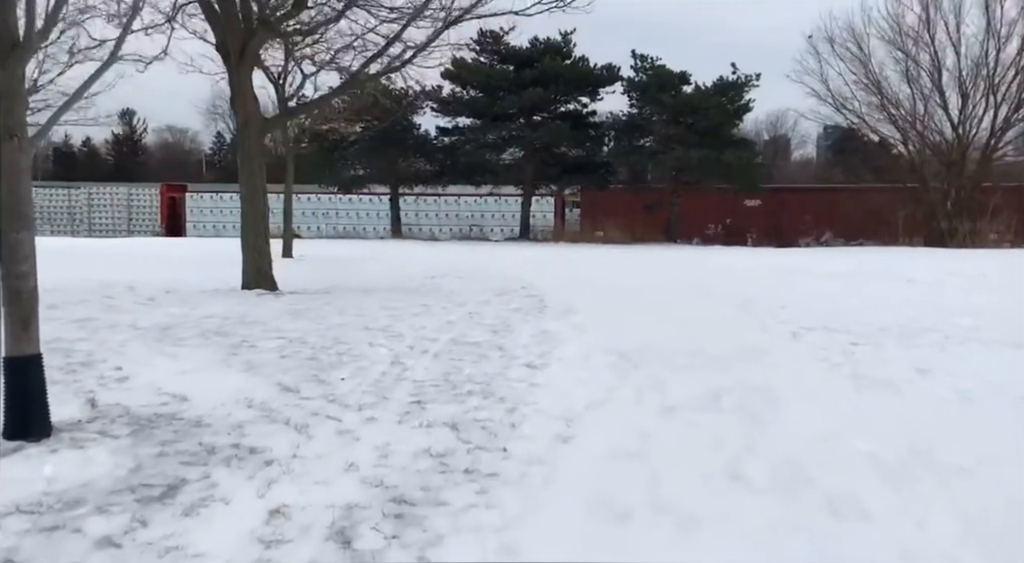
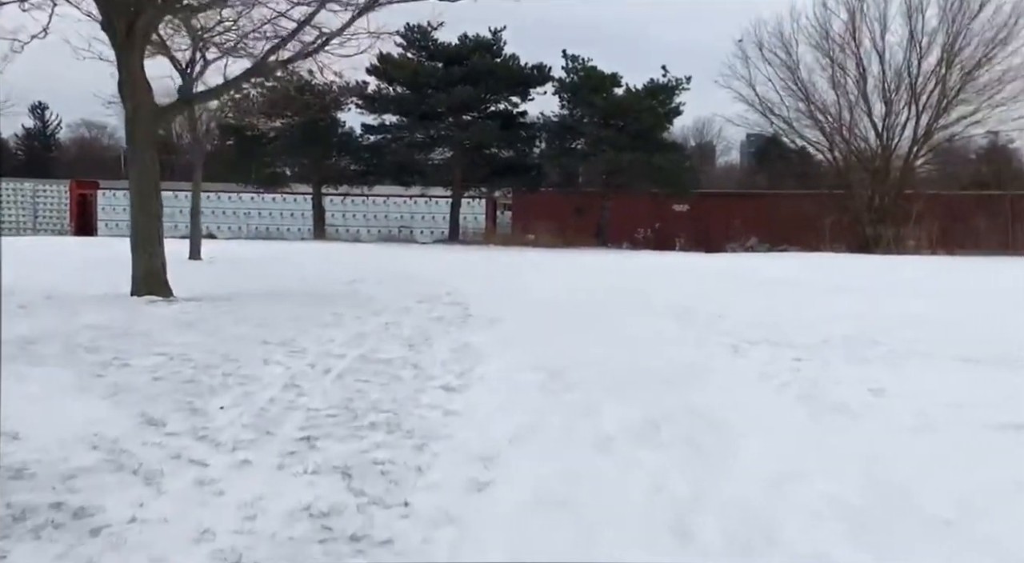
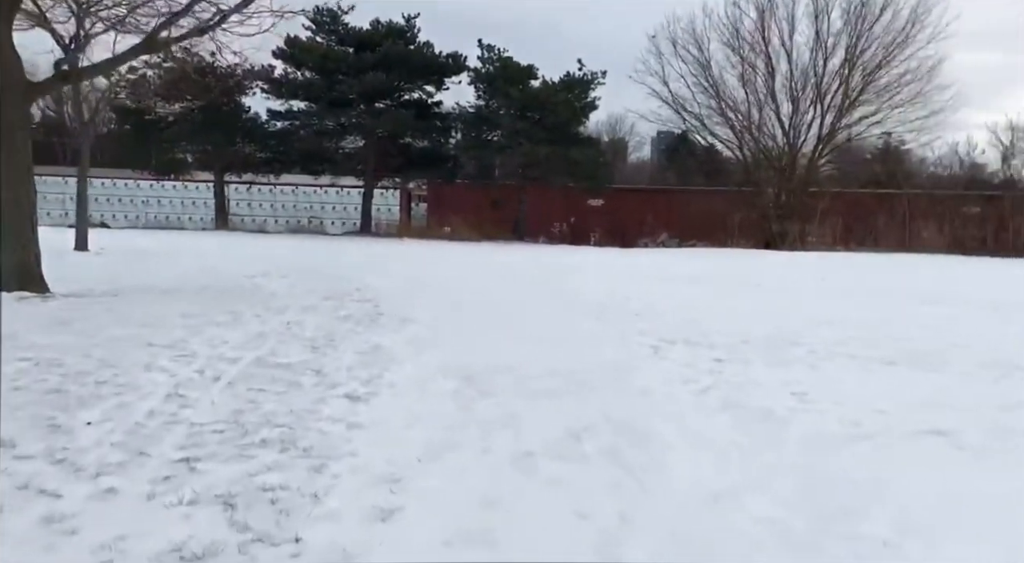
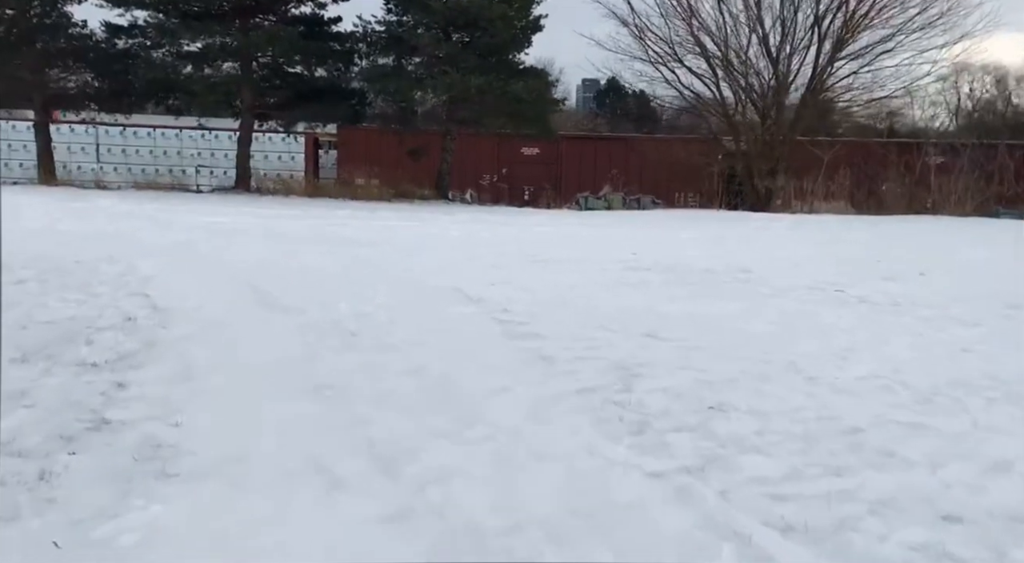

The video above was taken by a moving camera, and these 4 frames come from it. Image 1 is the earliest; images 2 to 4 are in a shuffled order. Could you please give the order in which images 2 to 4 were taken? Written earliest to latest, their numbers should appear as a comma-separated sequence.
2, 3, 4
